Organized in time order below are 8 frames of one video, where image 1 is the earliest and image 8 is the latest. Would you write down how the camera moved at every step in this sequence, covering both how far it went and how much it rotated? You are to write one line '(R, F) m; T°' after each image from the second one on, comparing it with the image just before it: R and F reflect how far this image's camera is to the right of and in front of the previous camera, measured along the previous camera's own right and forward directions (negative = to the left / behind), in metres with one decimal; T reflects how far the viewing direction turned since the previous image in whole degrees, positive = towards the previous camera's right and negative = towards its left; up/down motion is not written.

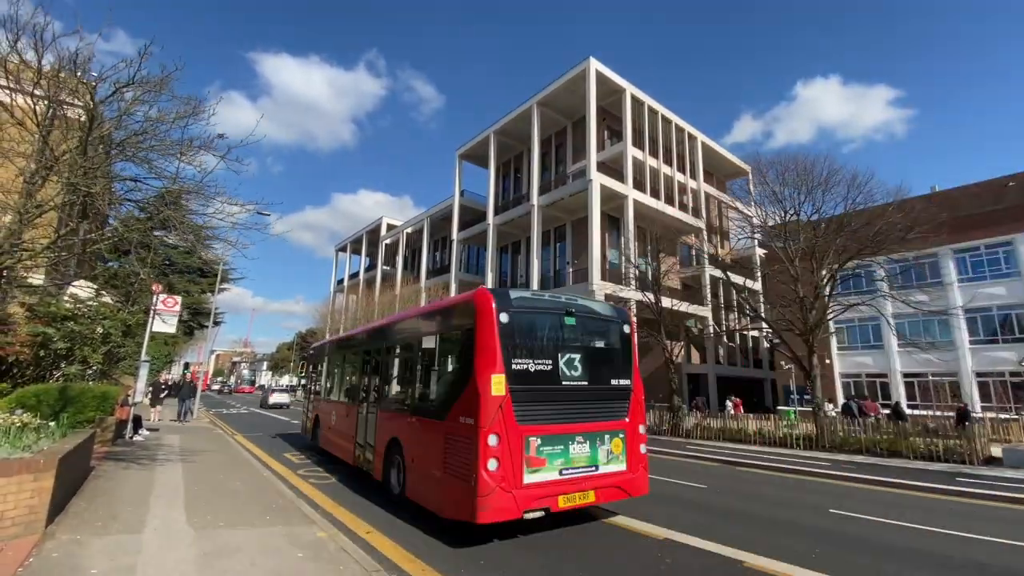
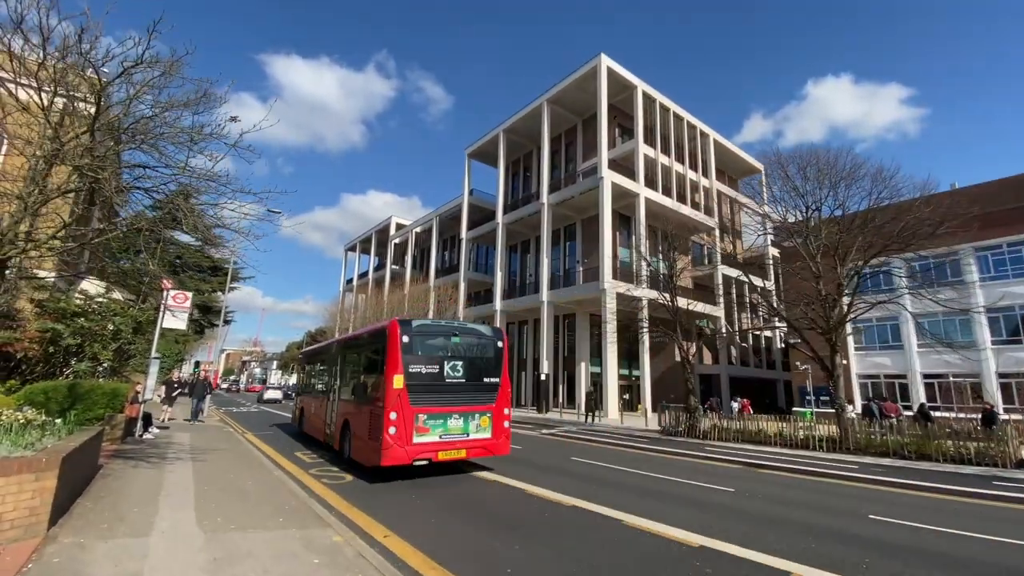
(-0.2, +0.3) m; -1°
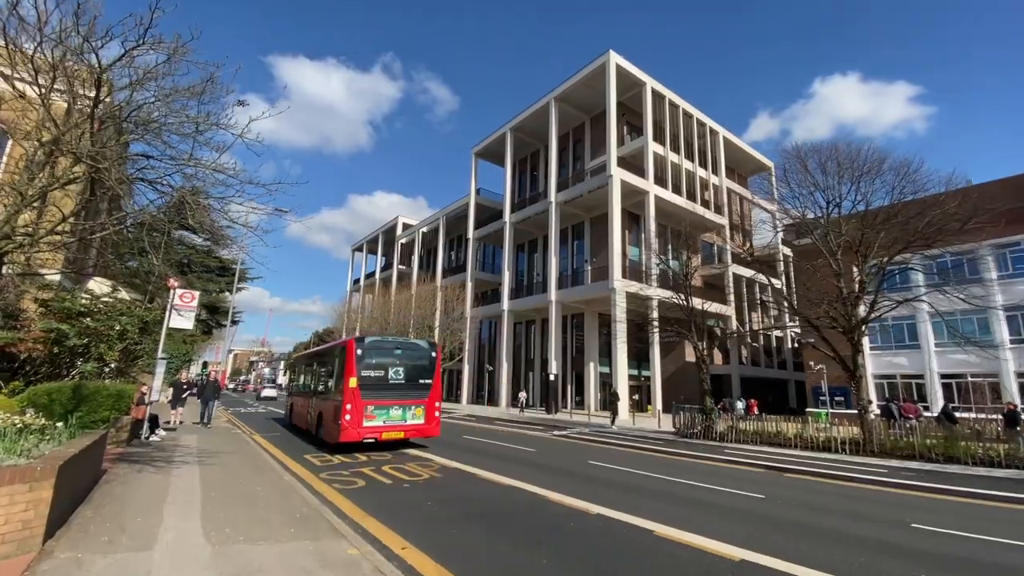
(-0.2, +0.3) m; -1°
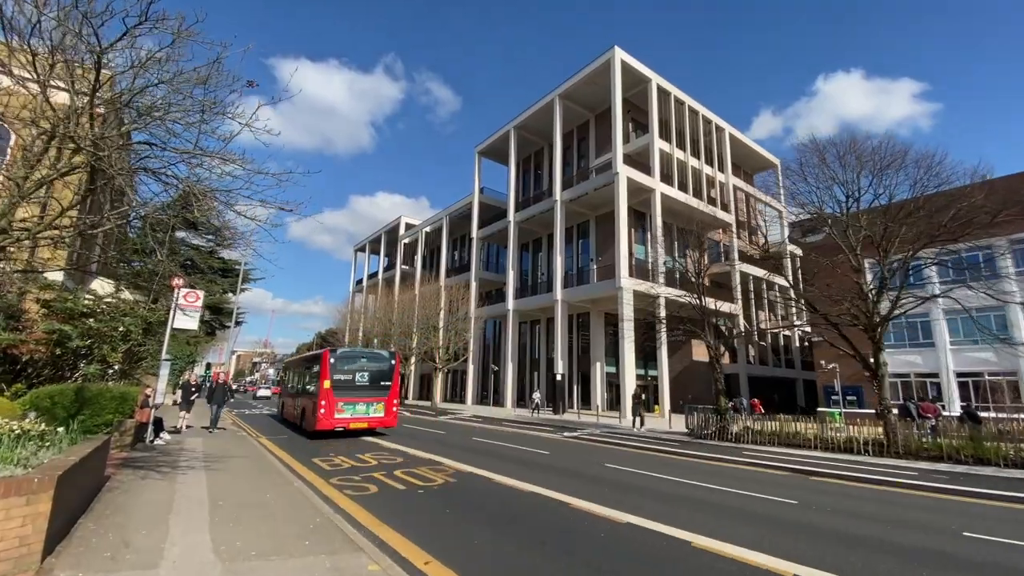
(-0.3, +0.3) m; 0°
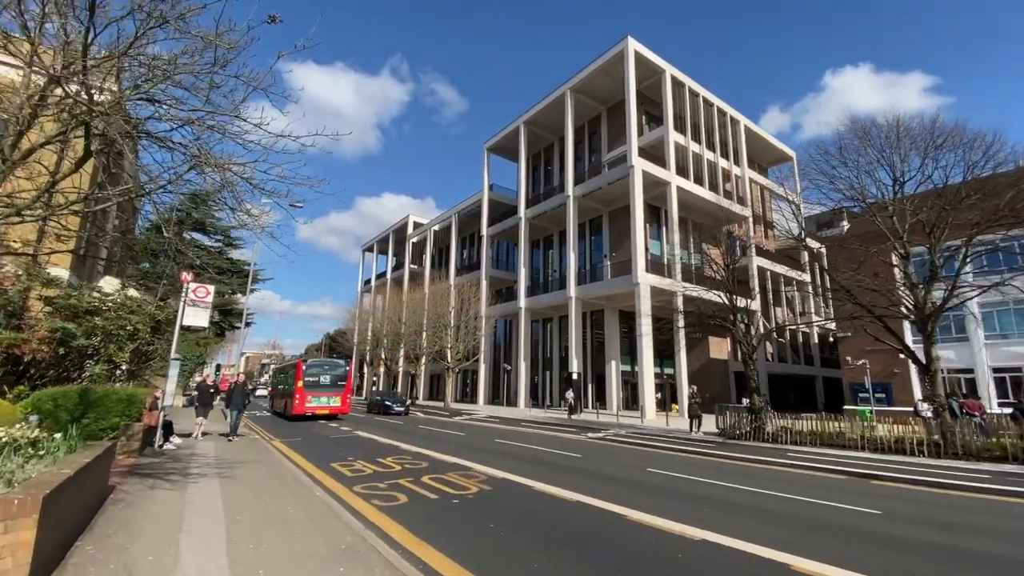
(-0.5, +0.7) m; -1°
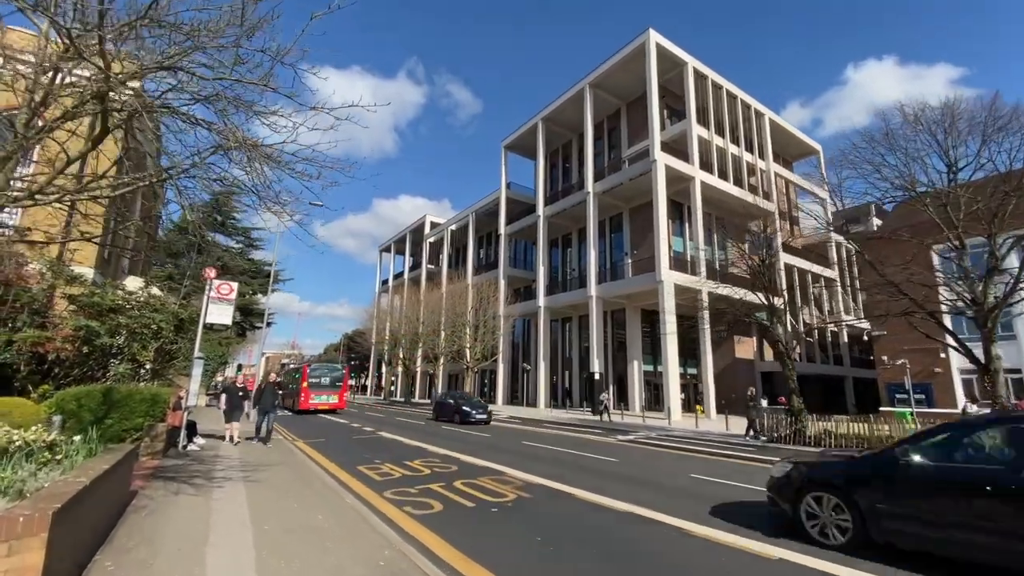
(-0.3, +0.5) m; -2°
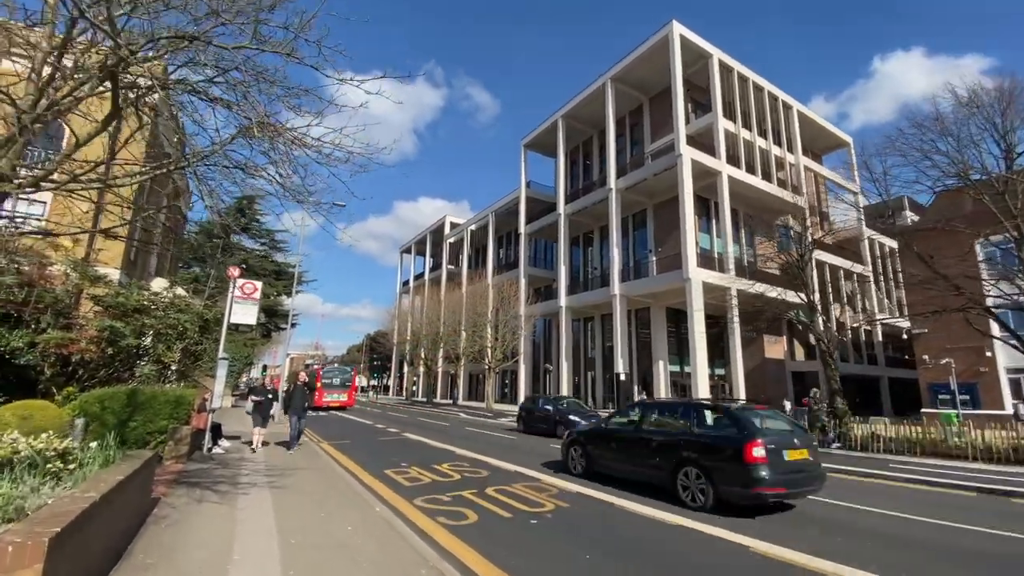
(-0.2, +0.4) m; -2°
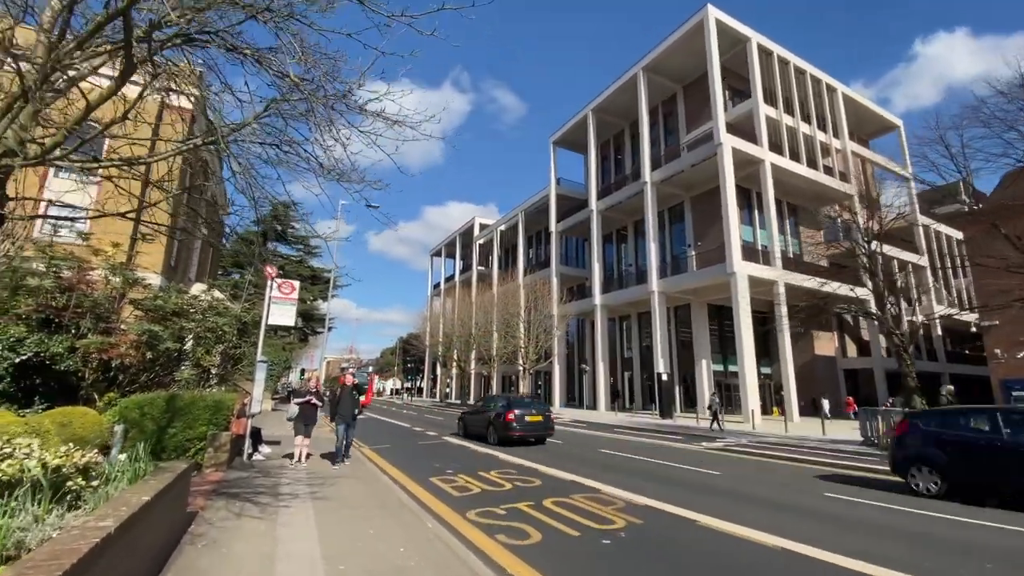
(-0.4, +0.7) m; -3°
